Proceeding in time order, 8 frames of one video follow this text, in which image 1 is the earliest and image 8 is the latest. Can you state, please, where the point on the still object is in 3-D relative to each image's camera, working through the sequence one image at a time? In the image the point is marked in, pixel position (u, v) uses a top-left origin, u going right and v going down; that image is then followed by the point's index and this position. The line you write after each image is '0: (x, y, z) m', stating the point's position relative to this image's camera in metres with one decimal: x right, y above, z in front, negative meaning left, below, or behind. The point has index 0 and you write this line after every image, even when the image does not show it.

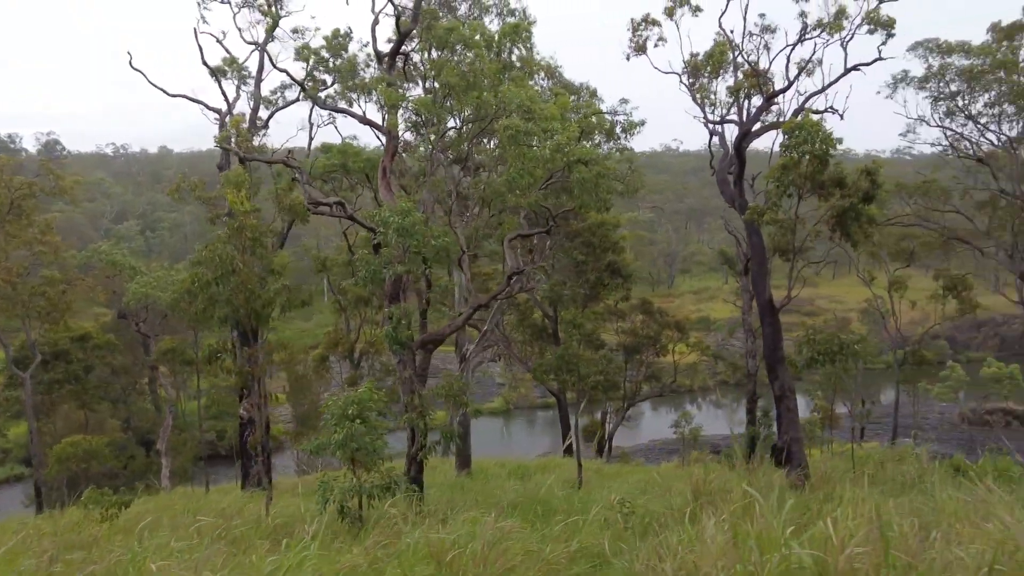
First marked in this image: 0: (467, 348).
0: (-0.9, -1.3, +13.6) m
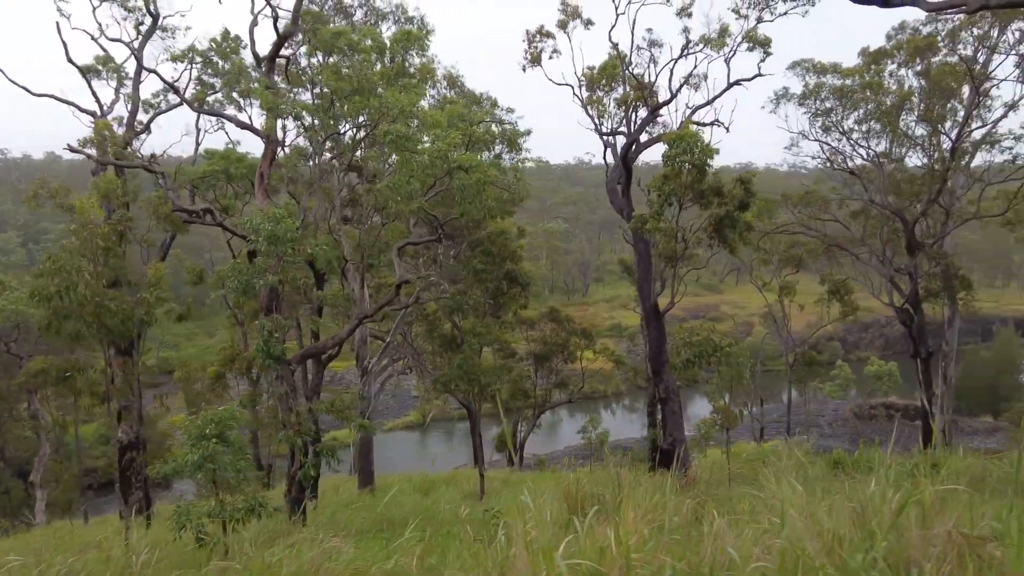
0: (-2.9, -1.5, +13.3) m
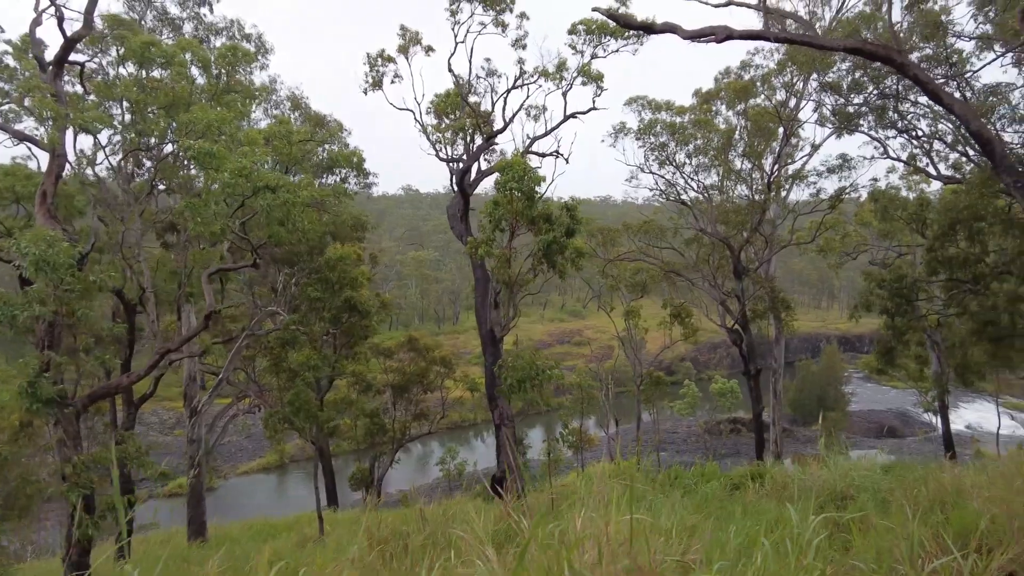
0: (-5.8, -2.1, +12.1) m
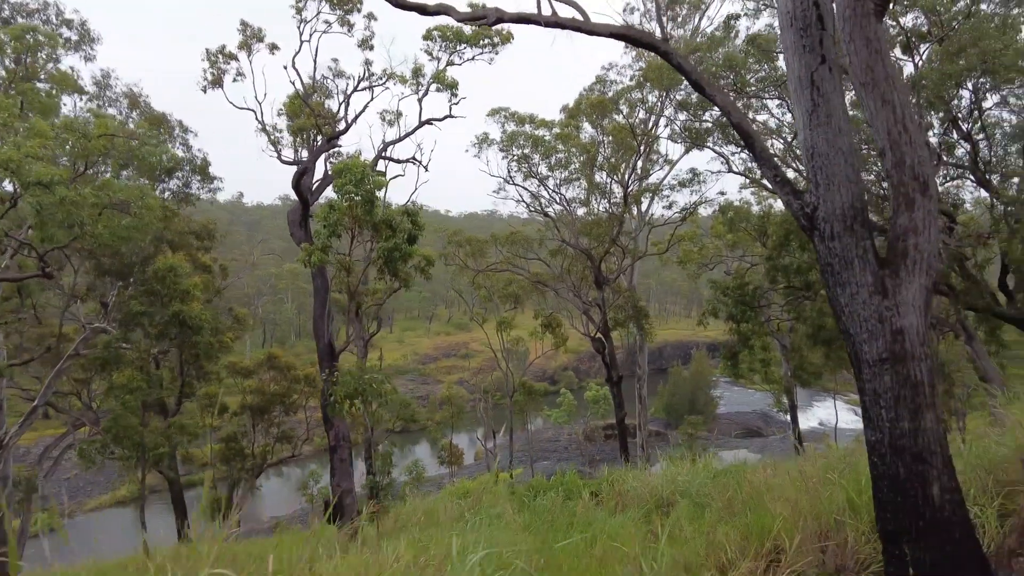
0: (-8.2, -2.3, +10.6) m
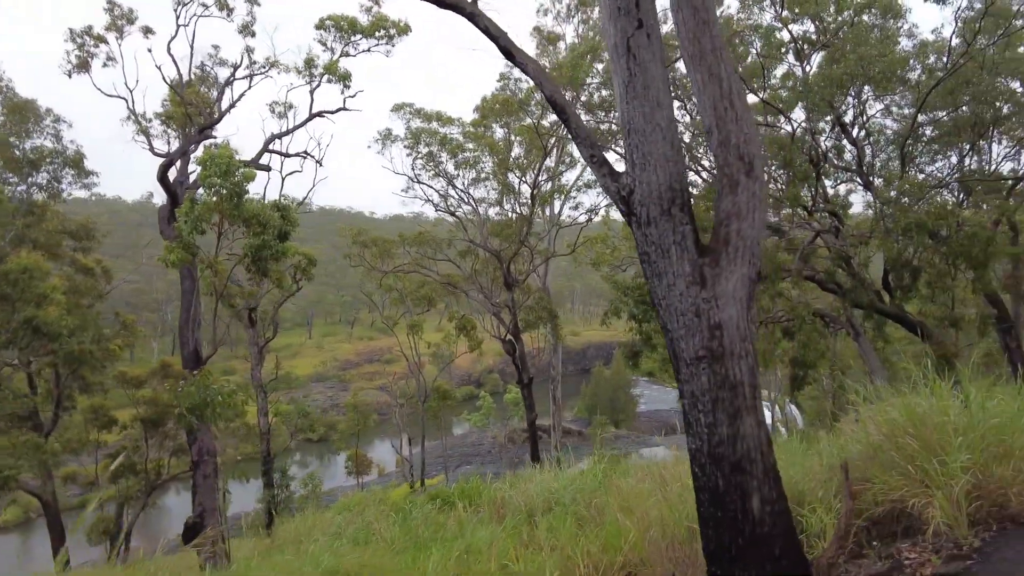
0: (-9.7, -2.4, +9.3) m
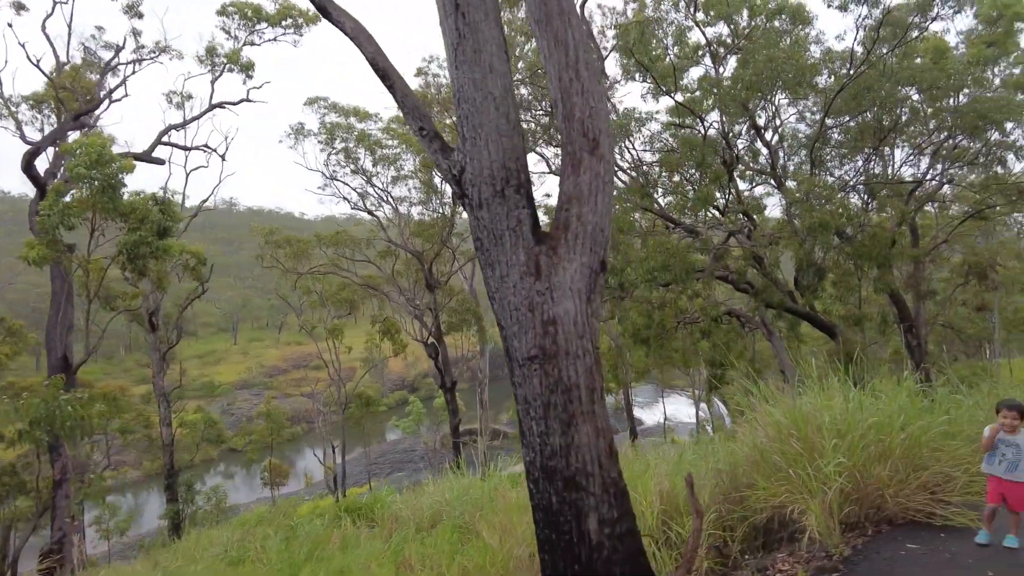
0: (-10.9, -2.4, +8.0) m
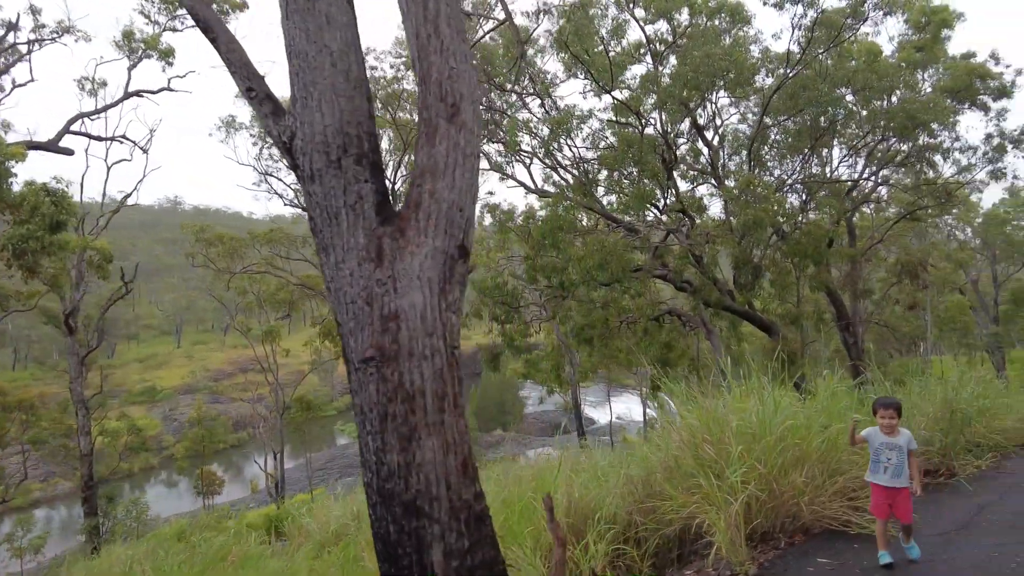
0: (-11.6, -2.4, +7.0) m
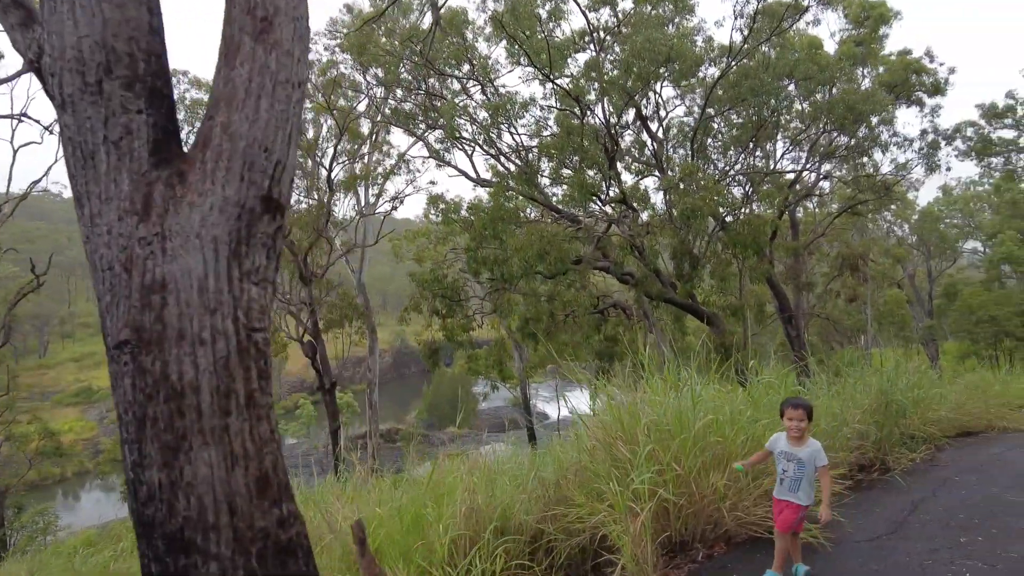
0: (-12.3, -2.4, +5.9) m
